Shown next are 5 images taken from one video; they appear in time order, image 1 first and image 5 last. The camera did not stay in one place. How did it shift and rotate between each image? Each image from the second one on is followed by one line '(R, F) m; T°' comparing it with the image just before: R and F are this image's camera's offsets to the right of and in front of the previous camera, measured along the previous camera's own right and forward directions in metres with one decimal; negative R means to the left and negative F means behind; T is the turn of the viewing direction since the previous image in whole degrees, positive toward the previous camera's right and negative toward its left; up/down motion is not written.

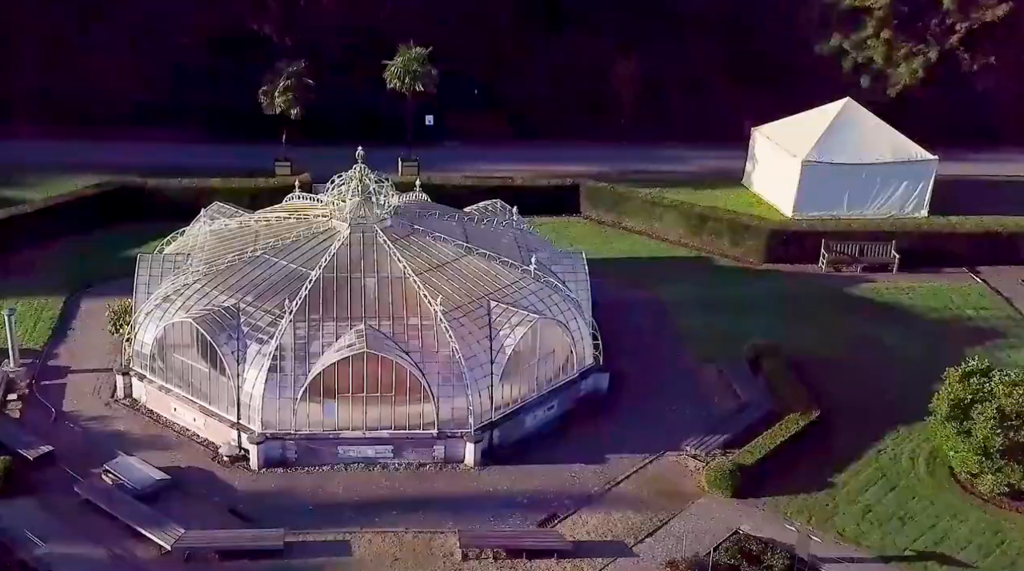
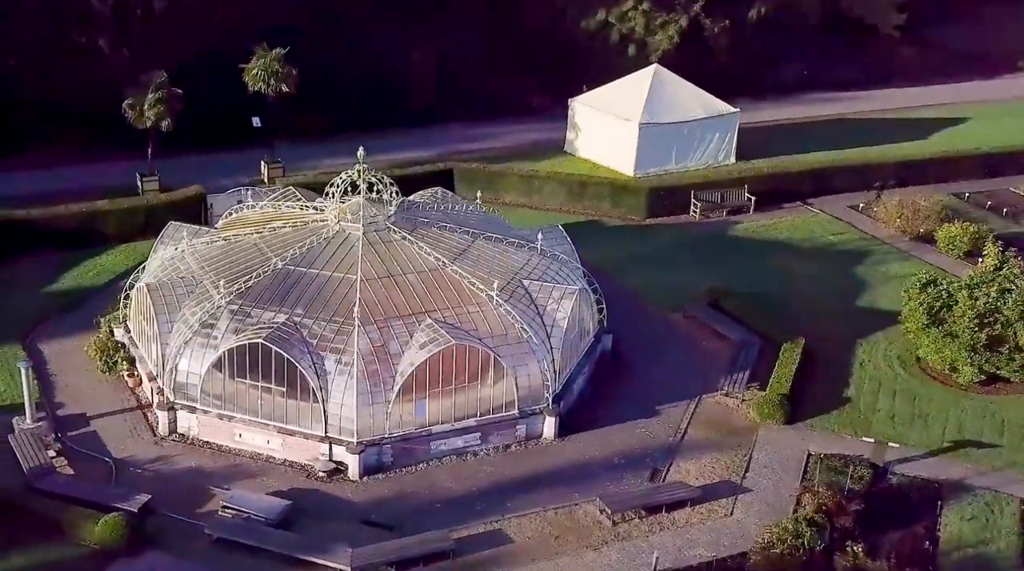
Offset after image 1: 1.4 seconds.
(-12.2, +1.2) m; +17°
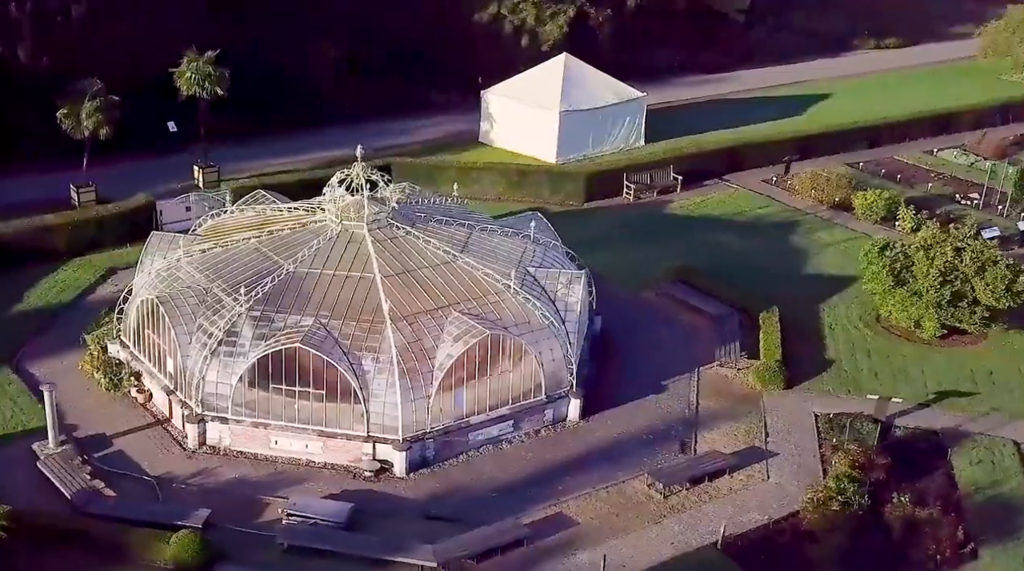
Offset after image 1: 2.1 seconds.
(-5.6, 0.0) m; +8°
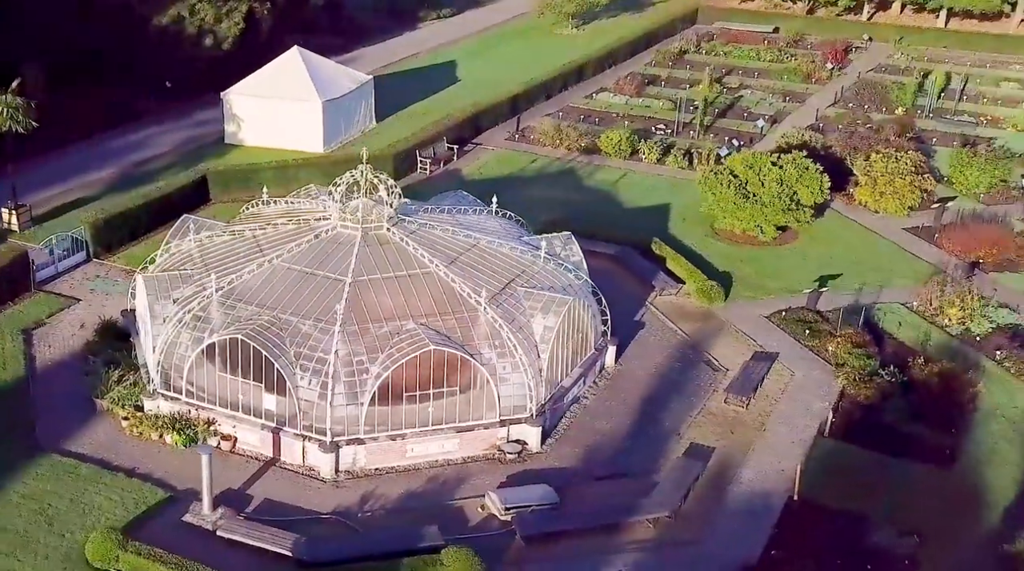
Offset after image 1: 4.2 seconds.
(-16.6, +2.6) m; +25°
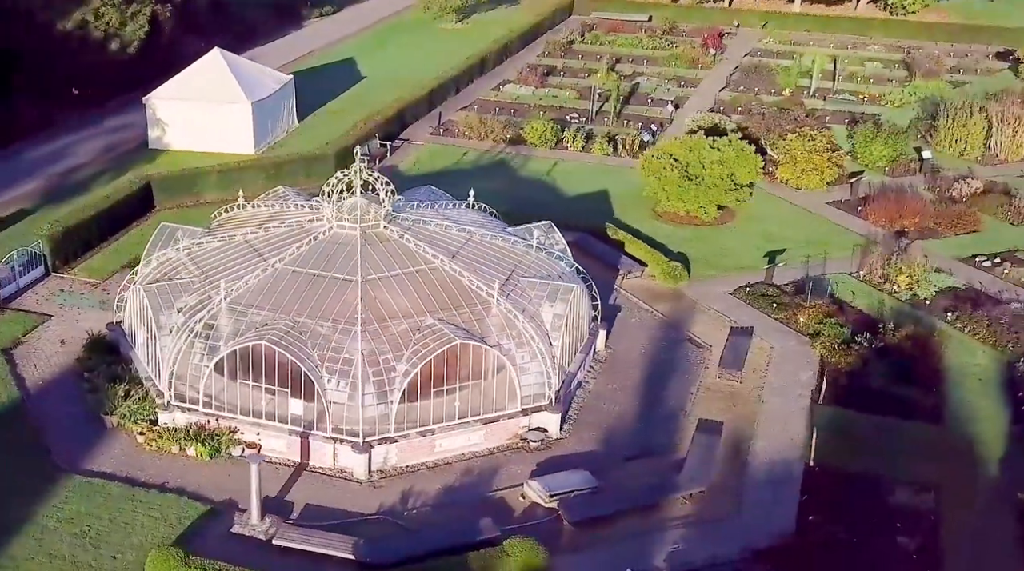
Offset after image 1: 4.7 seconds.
(-4.3, 0.0) m; +7°
